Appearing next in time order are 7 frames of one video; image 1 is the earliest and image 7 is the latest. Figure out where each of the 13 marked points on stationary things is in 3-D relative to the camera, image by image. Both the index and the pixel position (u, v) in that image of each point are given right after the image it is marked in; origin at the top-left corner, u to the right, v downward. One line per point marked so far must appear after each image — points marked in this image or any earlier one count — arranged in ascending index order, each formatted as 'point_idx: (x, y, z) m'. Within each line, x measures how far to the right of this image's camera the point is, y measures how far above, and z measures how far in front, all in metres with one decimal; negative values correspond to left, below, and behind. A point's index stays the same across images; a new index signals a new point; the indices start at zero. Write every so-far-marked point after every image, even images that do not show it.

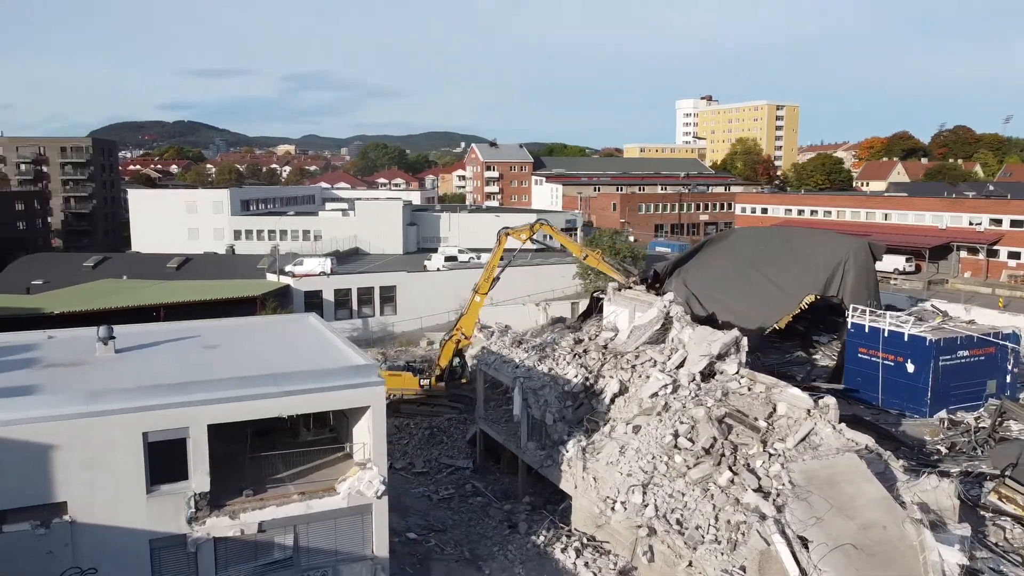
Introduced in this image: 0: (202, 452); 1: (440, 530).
0: (-3.1, -1.7, +8.2) m
1: (-1.1, -3.6, +12.1) m
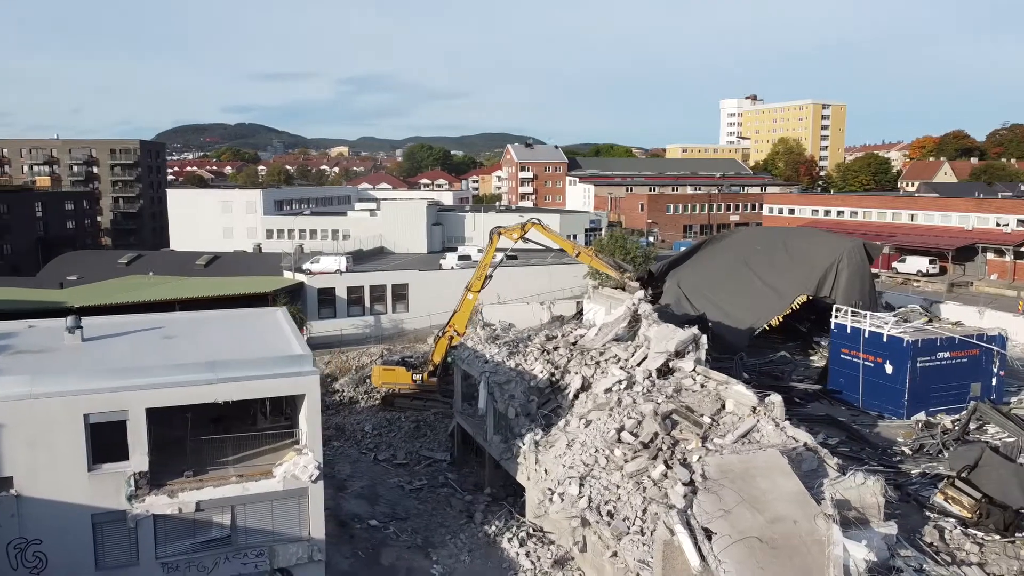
0: (-4.0, -1.6, +8.7) m
1: (-1.7, -3.5, +12.5) m
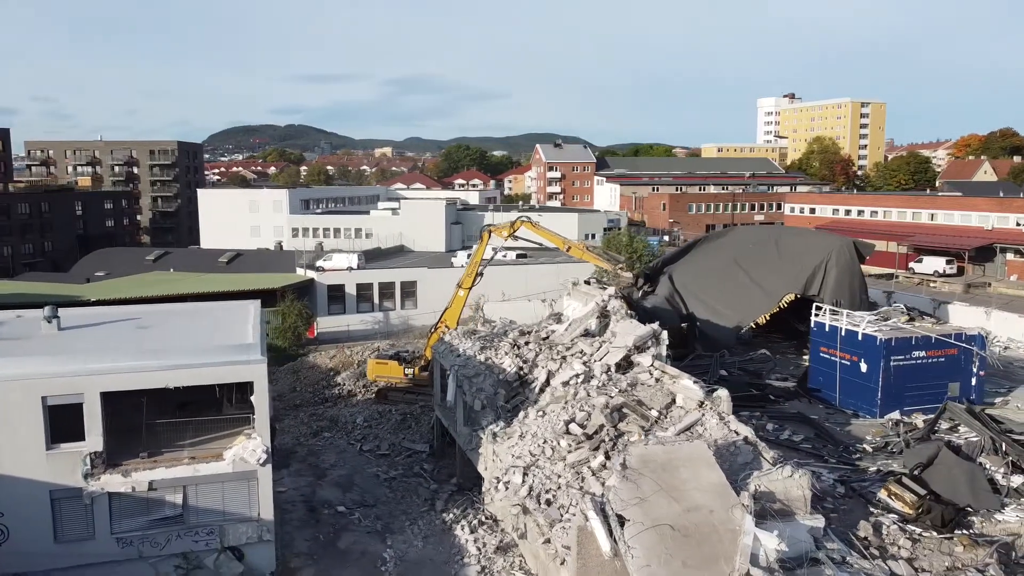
0: (-4.8, -1.5, +9.3) m
1: (-2.3, -3.5, +12.9) m
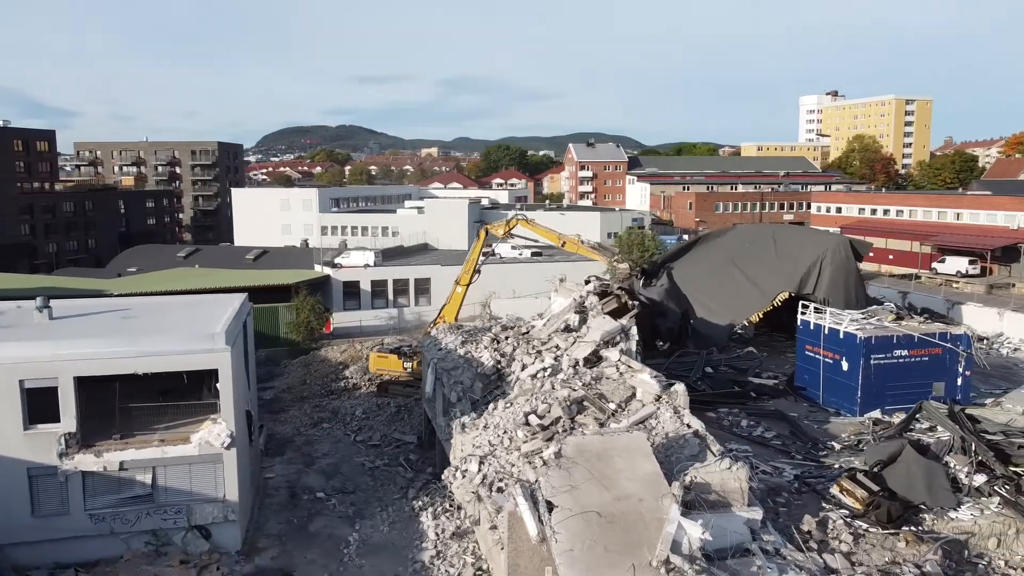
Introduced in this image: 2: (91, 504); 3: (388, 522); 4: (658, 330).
0: (-5.4, -1.4, +9.9) m
1: (-2.7, -3.4, +13.4) m
2: (-5.3, -2.7, +10.2) m
3: (-1.8, -3.4, +11.9) m
4: (+3.3, -0.7, +18.2) m
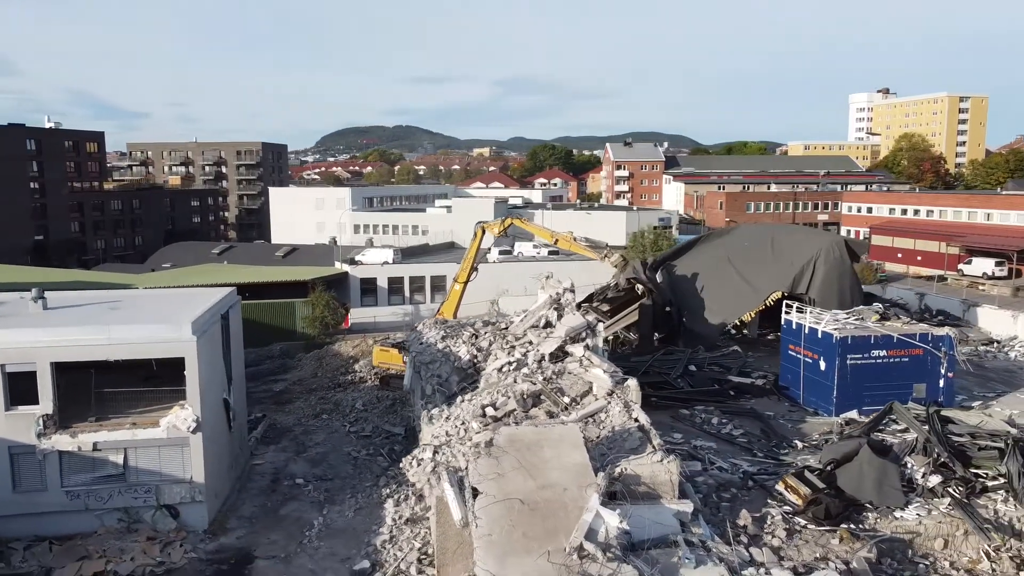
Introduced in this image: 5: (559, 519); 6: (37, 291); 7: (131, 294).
0: (-6.1, -1.2, +10.6) m
1: (-3.2, -3.3, +14.0) m
2: (-5.9, -2.6, +10.9) m
3: (-2.4, -3.3, +12.3) m
4: (+3.1, -0.7, +18.3) m
5: (+0.5, -2.5, +8.7) m
6: (-7.3, 0.0, +12.5) m
7: (-6.3, -0.1, +13.4) m
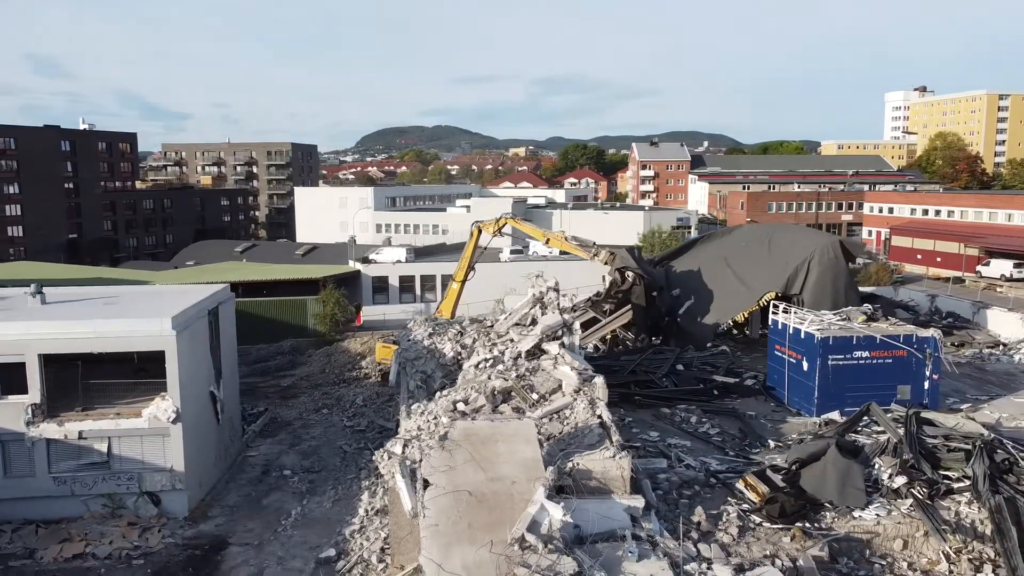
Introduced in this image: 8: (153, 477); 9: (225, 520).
0: (-6.6, -1.2, +11.2) m
1: (-3.5, -3.2, +14.4) m
2: (-6.4, -2.5, +11.4) m
3: (-2.8, -3.3, +12.7) m
4: (+3.0, -0.7, +18.4) m
5: (-0.1, -2.4, +8.9) m
6: (-7.7, 0.0, +13.1) m
7: (-6.6, 0.0, +14.0) m
8: (-5.1, -2.7, +11.5) m
9: (-4.2, -3.4, +12.0) m
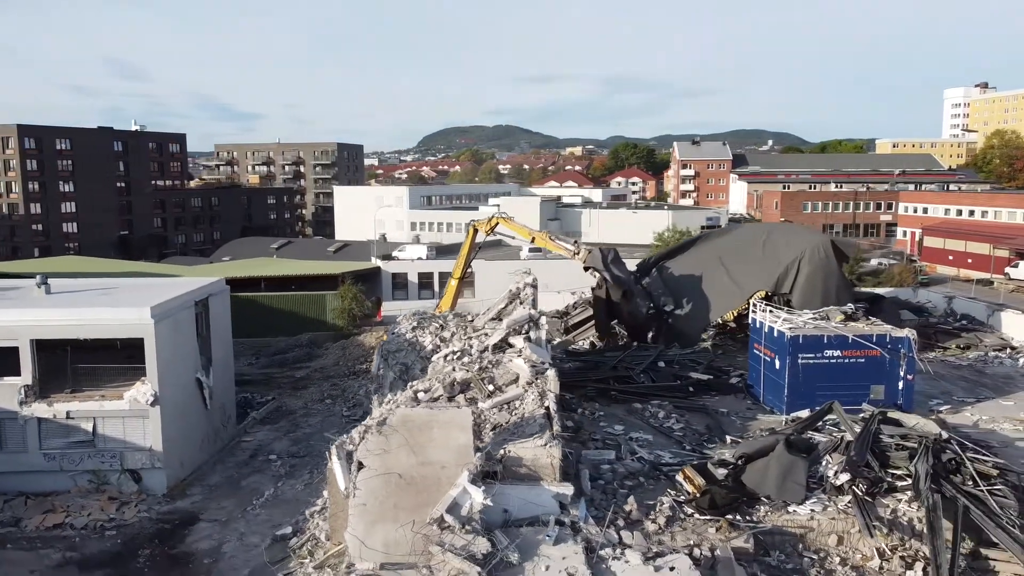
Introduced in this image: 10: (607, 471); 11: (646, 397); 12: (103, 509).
0: (-7.3, -1.0, +12.1) m
1: (-4.0, -3.1, +15.1) m
2: (-7.1, -2.4, +12.3) m
3: (-3.4, -3.2, +13.4) m
4: (+2.8, -0.6, +18.6) m
5: (-1.0, -2.4, +9.4) m
6: (-8.2, +0.2, +14.2) m
7: (-7.1, +0.1, +14.9) m
8: (-5.8, -2.5, +12.3) m
9: (-4.9, -3.3, +12.7) m
10: (+1.3, -2.6, +11.4) m
11: (+2.5, -2.0, +15.1) m
12: (-5.9, -3.2, +11.8) m
